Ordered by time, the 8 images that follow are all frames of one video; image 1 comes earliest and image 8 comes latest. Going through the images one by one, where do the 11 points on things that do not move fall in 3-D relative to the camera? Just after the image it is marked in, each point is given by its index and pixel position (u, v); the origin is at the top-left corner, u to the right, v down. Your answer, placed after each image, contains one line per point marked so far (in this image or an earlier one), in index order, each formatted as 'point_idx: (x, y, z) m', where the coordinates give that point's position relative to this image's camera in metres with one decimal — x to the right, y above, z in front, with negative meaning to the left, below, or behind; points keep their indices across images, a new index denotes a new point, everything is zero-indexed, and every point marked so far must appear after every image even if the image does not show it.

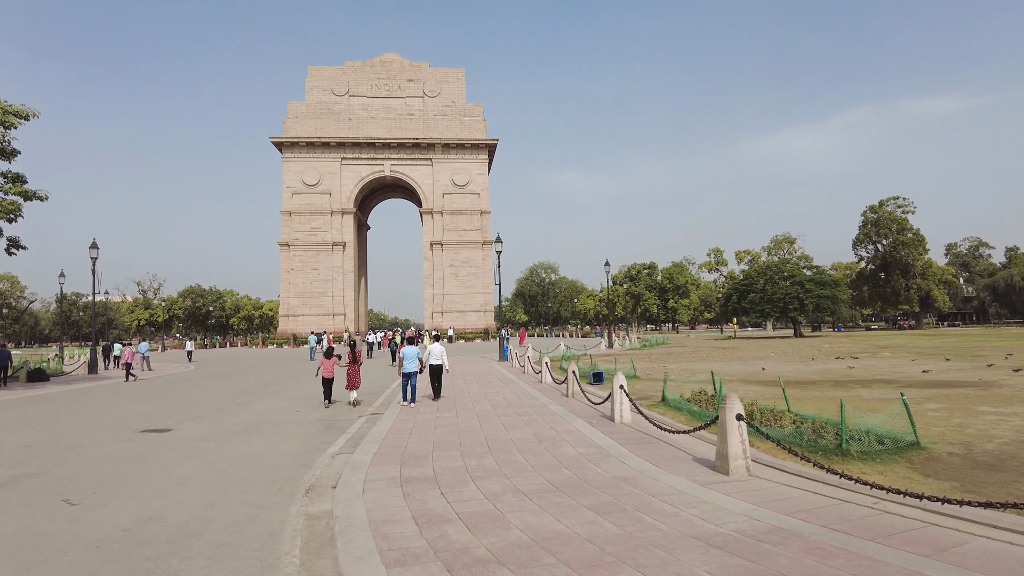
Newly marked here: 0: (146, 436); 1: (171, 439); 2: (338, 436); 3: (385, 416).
0: (-5.8, -2.4, +10.4) m
1: (-5.2, -2.3, +10.0) m
2: (-2.7, -2.3, +10.2) m
3: (-2.4, -2.4, +12.1) m
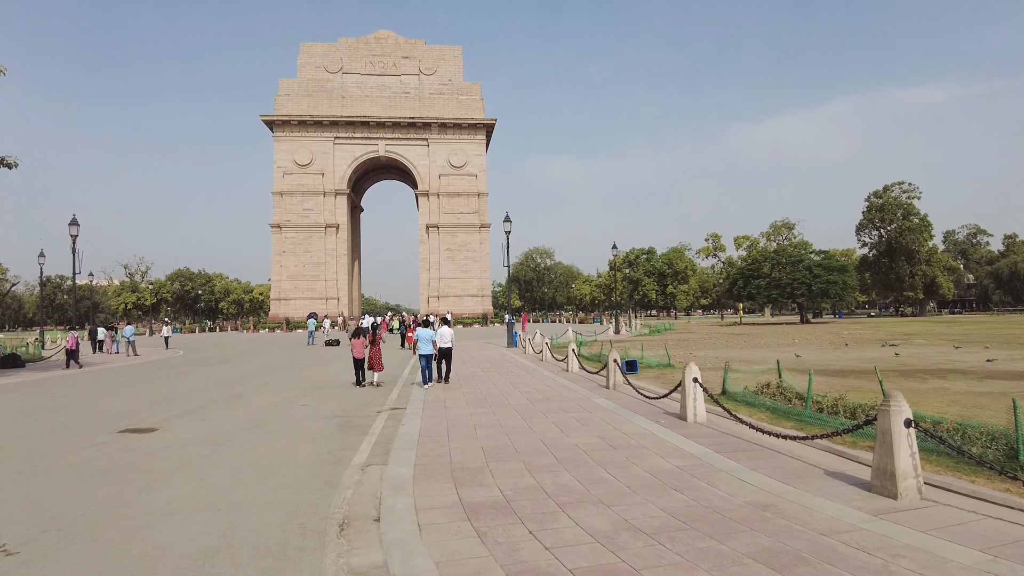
0: (-5.0, -2.0, +8.5) m
1: (-4.4, -2.0, +8.2) m
2: (-1.9, -1.9, +8.4) m
3: (-1.6, -1.9, +10.3) m
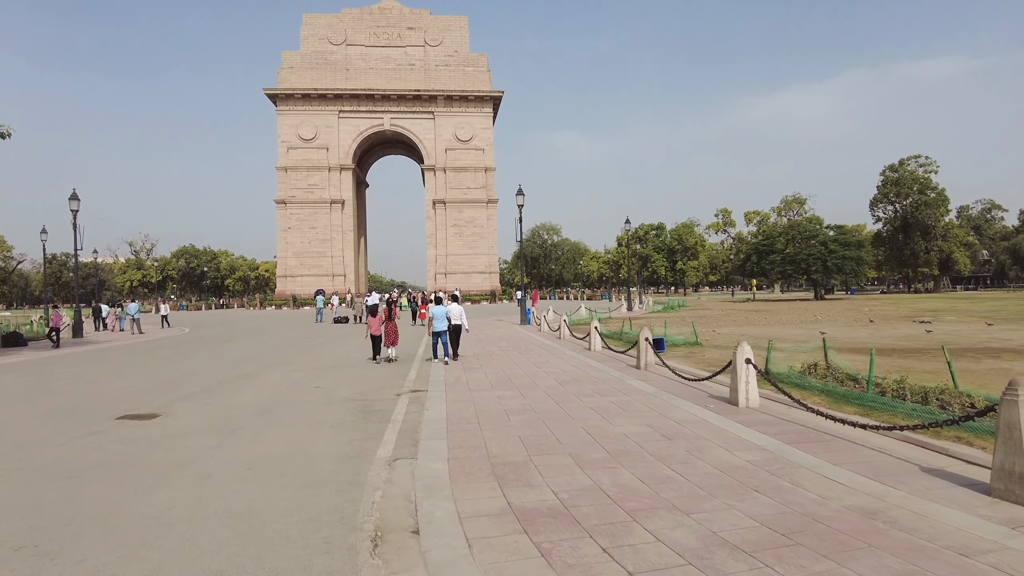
0: (-4.6, -1.7, +7.8) m
1: (-4.0, -1.6, +7.4) m
2: (-1.5, -1.6, +7.7) m
3: (-1.2, -1.6, +9.5) m
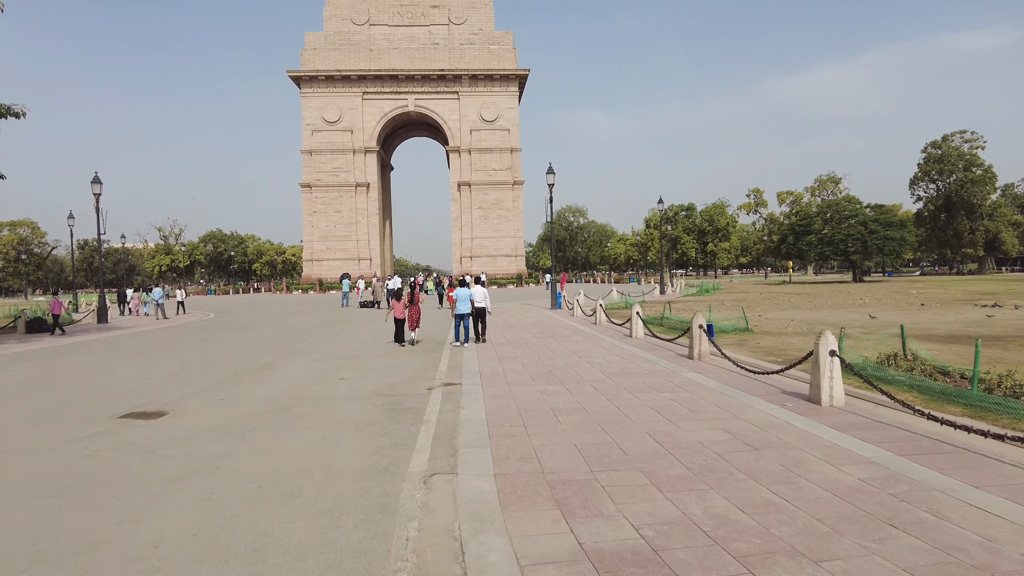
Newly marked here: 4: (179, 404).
0: (-4.1, -1.5, +6.9) m
1: (-3.5, -1.5, +6.5) m
2: (-1.0, -1.4, +6.7) m
3: (-0.6, -1.3, +8.6) m
4: (-4.1, -1.4, +8.2) m
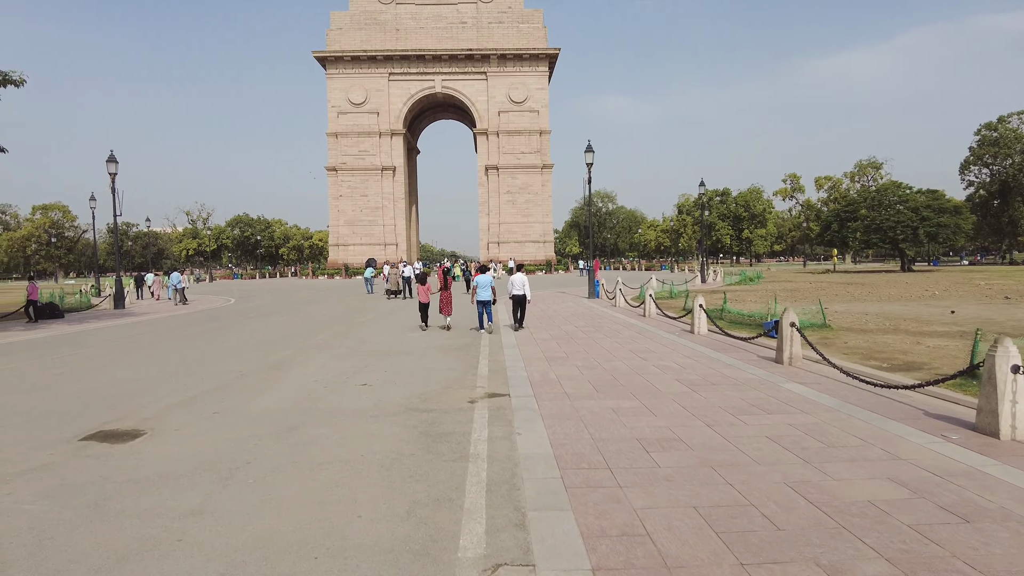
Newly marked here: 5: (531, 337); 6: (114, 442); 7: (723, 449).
0: (-3.5, -1.4, +5.3) m
1: (-2.9, -1.4, +4.9) m
2: (-0.4, -1.3, +5.0) m
3: (+0.1, -1.2, +6.8) m
4: (-3.5, -1.3, +6.6) m
5: (+0.4, -1.0, +12.8) m
6: (-3.5, -1.4, +5.8) m
7: (+1.7, -1.3, +5.3) m
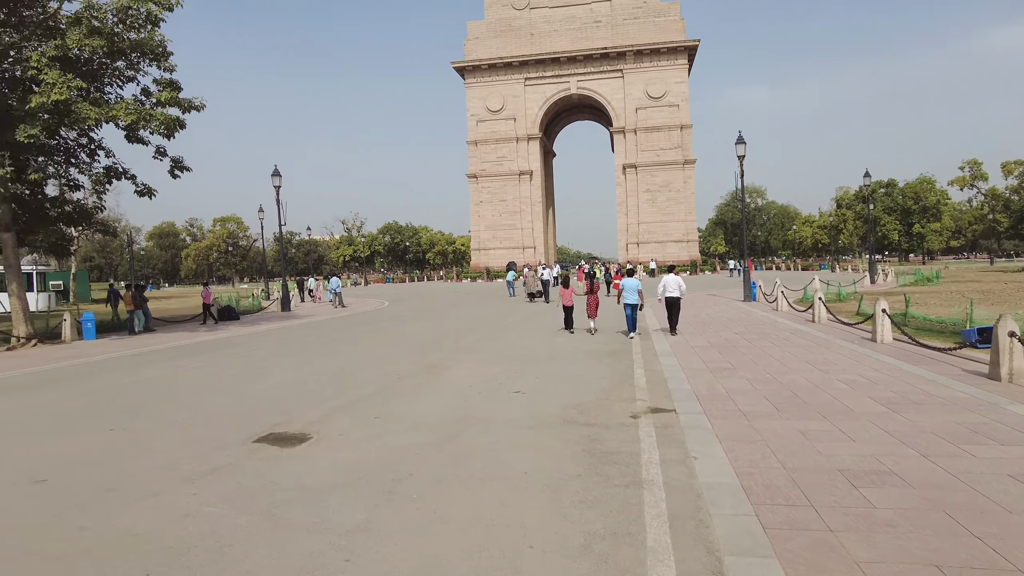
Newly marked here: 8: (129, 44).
0: (-2.1, -1.4, +5.4) m
1: (-1.6, -1.4, +4.9) m
2: (+0.8, -1.4, +4.5) m
3: (+1.7, -1.3, +6.2) m
4: (-1.9, -1.4, +6.7) m
5: (+3.2, -1.0, +12.0) m
6: (-2.1, -1.4, +5.9) m
7: (+2.9, -1.3, +4.4) m
8: (-10.4, +6.7, +18.0) m
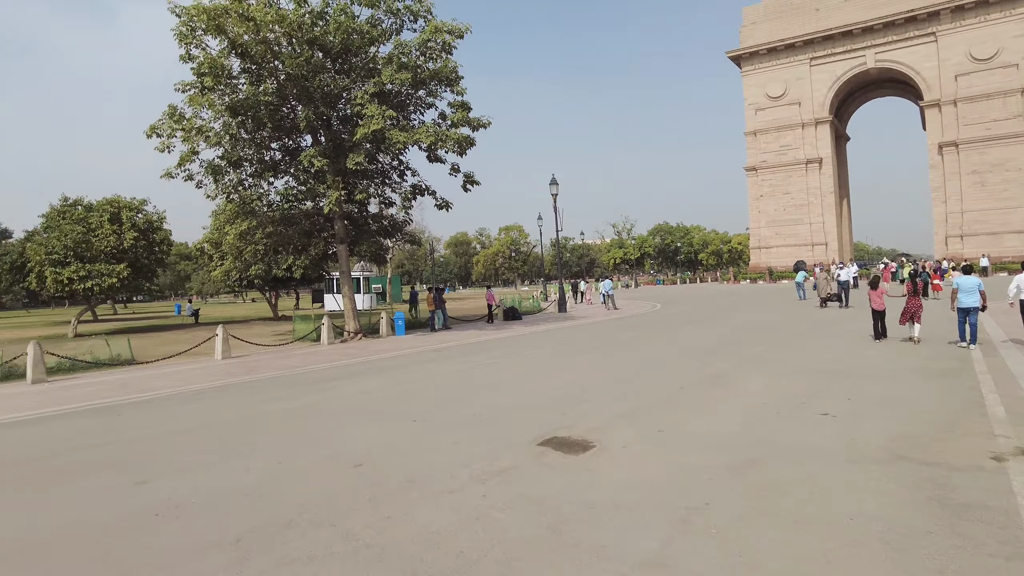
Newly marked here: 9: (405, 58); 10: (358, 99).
0: (+0.2, -1.5, +5.4) m
1: (+0.5, -1.5, +4.7) m
2: (+2.6, -1.4, +3.3) m
3: (+4.0, -1.3, +4.6) m
4: (+0.9, -1.4, +6.4) m
5: (+7.7, -1.1, +9.3) m
6: (+0.5, -1.4, +5.8) m
7: (+4.4, -1.3, +2.4) m
8: (-2.5, +6.6, +20.2) m
9: (-3.2, +6.9, +19.7) m
10: (-4.5, +5.5, +19.2) m
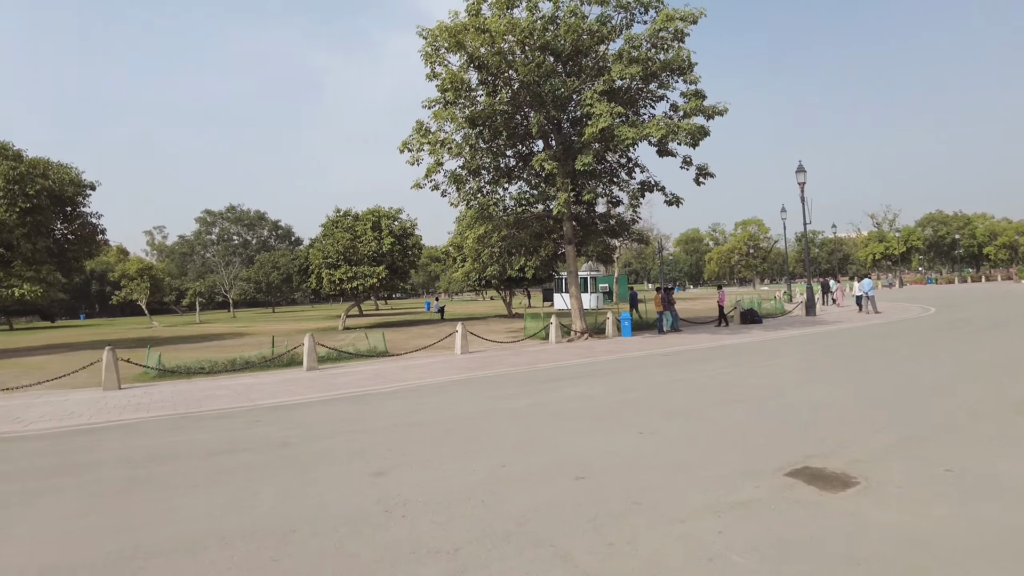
0: (+1.9, -1.5, +4.5) m
1: (+1.9, -1.5, +3.8) m
2: (+3.4, -1.4, +1.8) m
3: (+5.2, -1.3, +2.5) m
4: (+2.9, -1.4, +5.3) m
5: (+10.2, -1.1, +5.7) m
6: (+2.3, -1.5, +4.8) m
7: (+4.9, -1.4, +0.3) m
8: (+4.3, +6.6, +19.4) m
9: (+3.6, +6.9, +19.2) m
10: (+2.1, +5.5, +19.1) m
